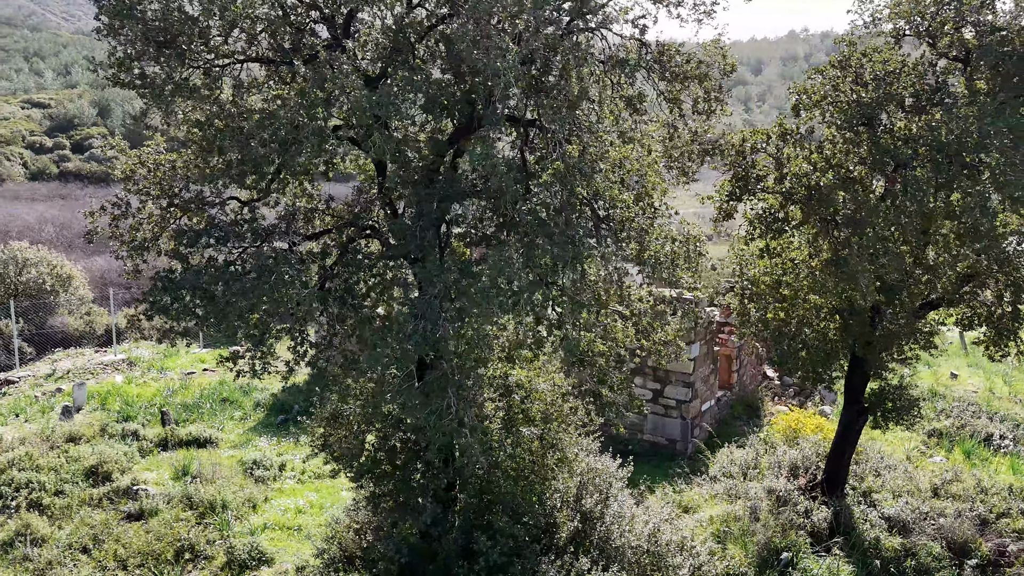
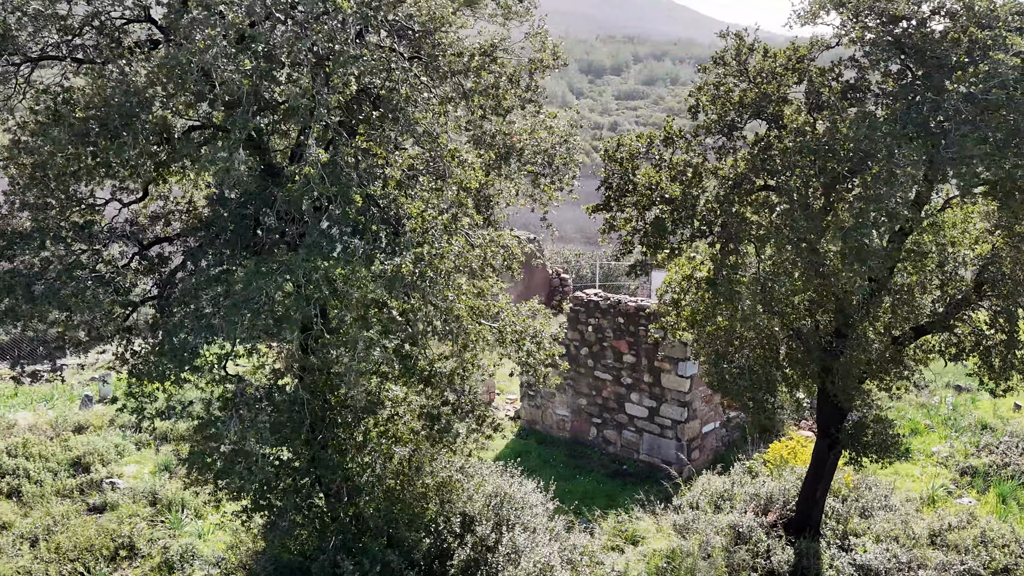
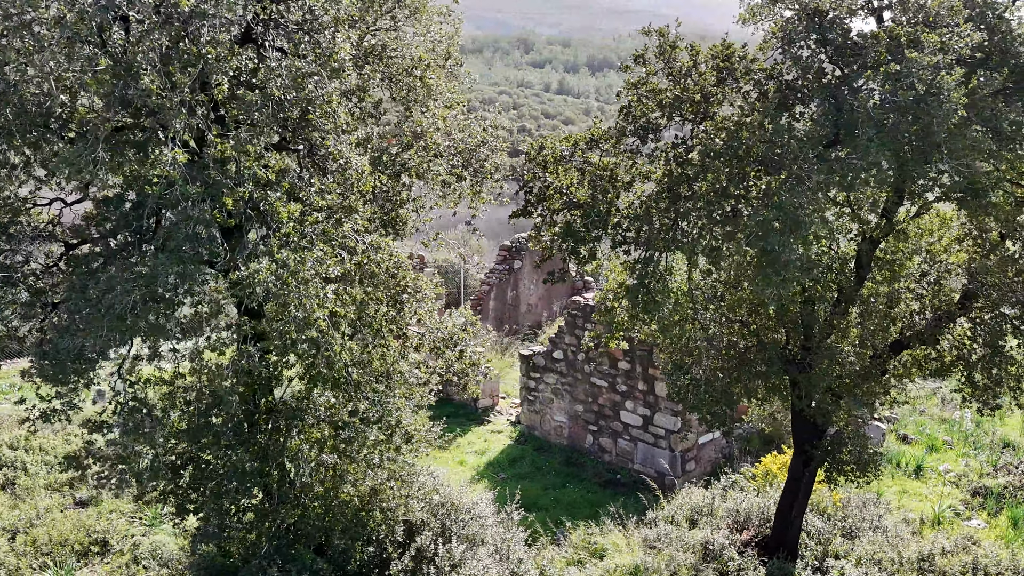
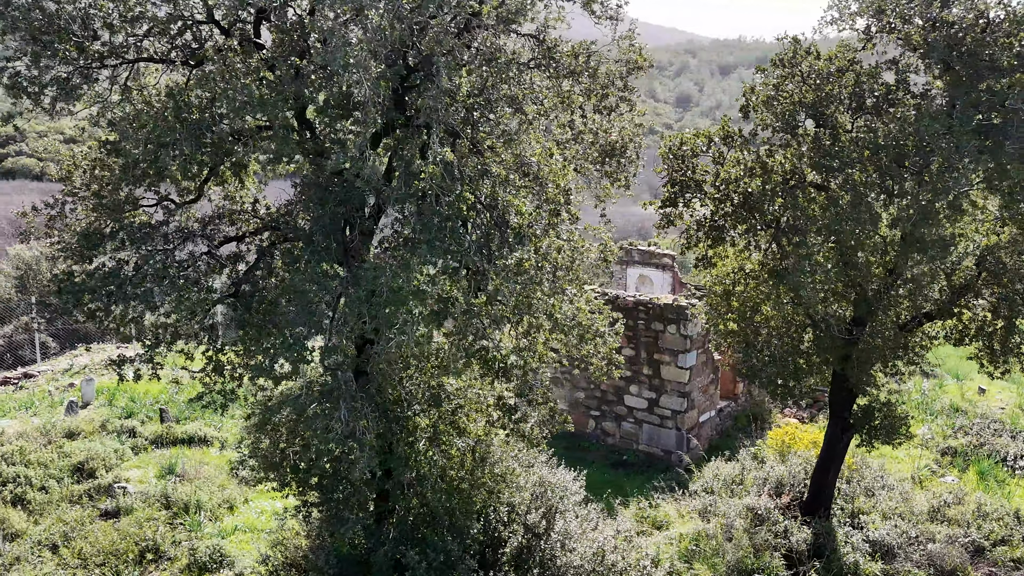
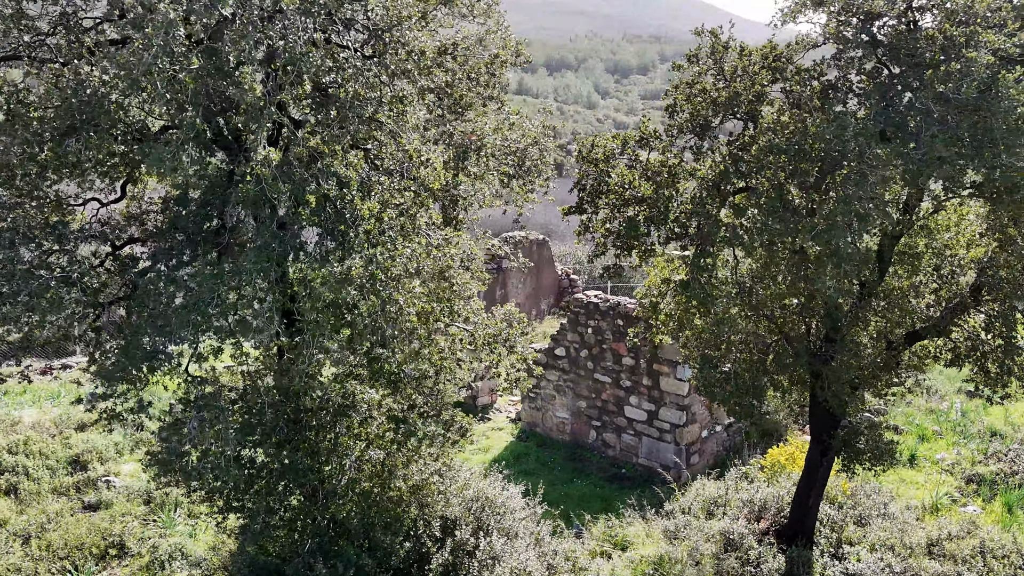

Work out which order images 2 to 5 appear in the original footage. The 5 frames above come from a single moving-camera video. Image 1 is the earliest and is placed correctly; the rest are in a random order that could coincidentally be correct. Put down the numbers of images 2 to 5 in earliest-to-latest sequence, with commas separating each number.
4, 2, 5, 3
